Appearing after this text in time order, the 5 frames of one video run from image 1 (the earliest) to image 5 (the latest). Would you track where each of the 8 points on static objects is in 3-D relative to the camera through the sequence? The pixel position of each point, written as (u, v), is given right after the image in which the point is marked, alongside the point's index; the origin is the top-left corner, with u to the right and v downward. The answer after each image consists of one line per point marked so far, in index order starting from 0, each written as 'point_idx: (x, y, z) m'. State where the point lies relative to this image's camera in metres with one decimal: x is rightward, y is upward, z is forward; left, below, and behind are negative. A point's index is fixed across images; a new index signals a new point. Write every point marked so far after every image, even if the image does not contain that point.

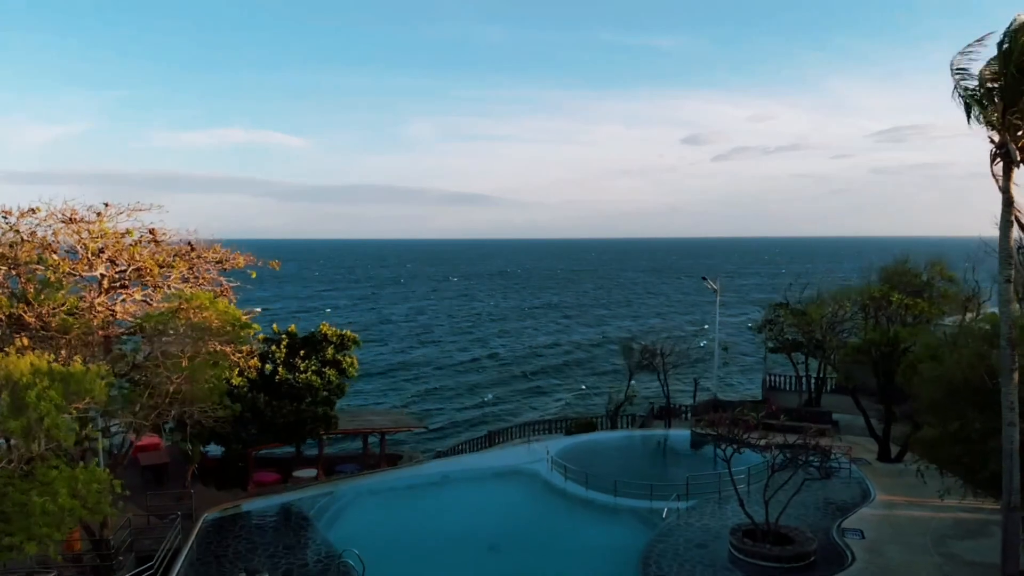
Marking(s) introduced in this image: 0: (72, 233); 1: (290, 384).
0: (-7.2, +0.9, +11.0) m
1: (-4.1, -1.8, +12.5) m
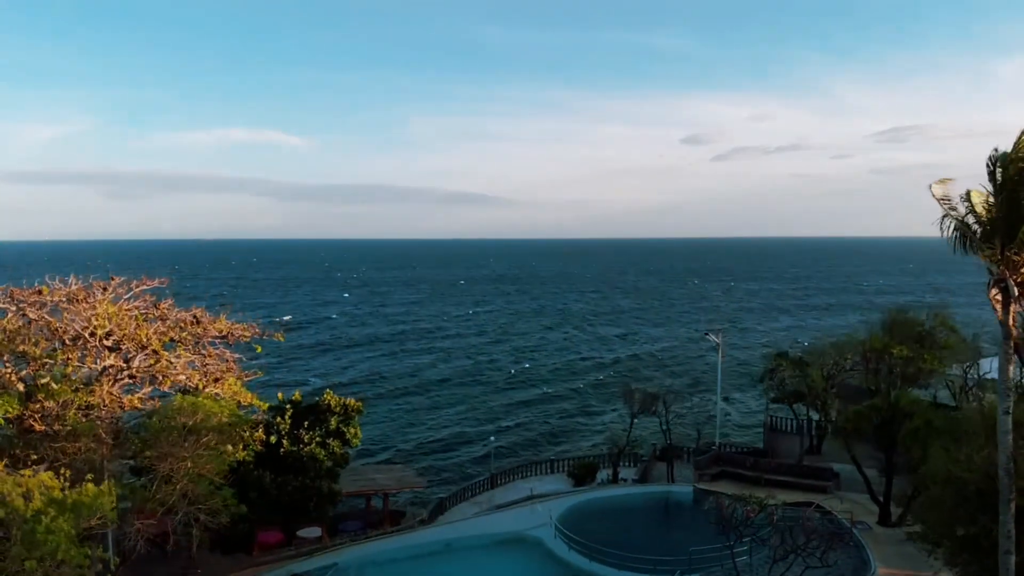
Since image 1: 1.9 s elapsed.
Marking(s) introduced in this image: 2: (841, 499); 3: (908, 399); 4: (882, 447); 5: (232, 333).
0: (-7.2, -0.5, +11.1) m
1: (-4.1, -3.2, +12.6) m
2: (+7.7, -4.9, +15.6) m
3: (+8.6, -2.4, +14.4) m
4: (+8.1, -3.5, +14.7) m
5: (-5.1, -0.8, +12.1) m
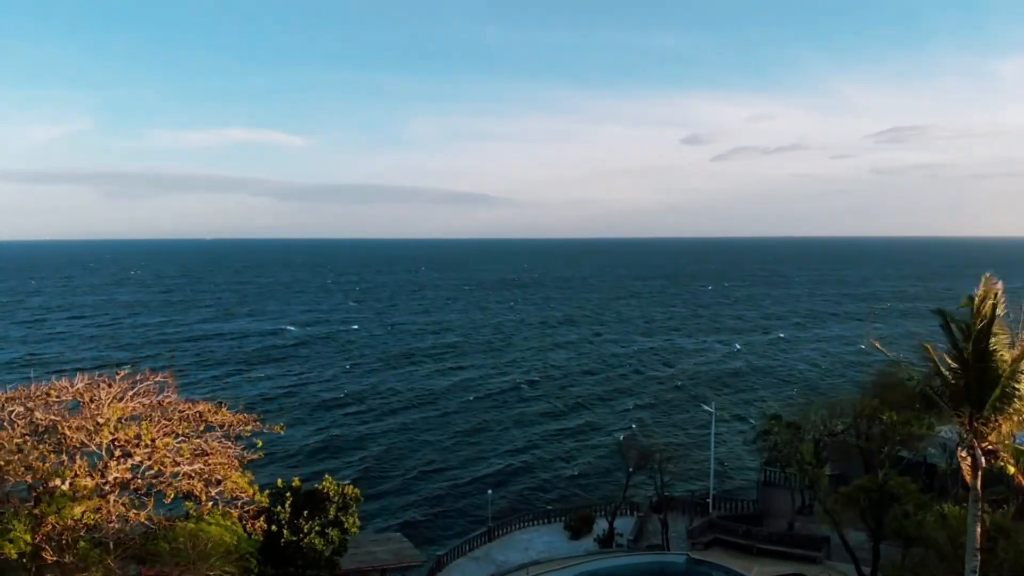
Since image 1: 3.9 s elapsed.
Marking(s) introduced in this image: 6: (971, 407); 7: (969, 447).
0: (-7.3, -2.3, +11.4) m
1: (-4.2, -5.0, +12.9) m
2: (+7.6, -6.8, +16.0) m
3: (+8.5, -4.2, +14.7) m
4: (+8.0, -5.3, +15.0) m
5: (-5.2, -2.6, +12.4) m
6: (+5.2, -1.3, +7.5) m
7: (+5.2, -1.8, +7.6) m
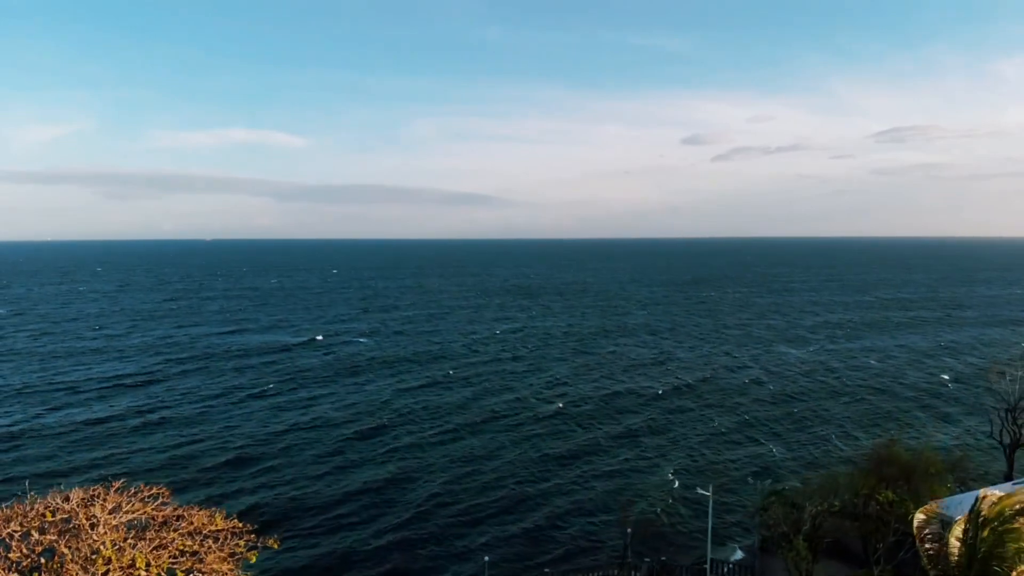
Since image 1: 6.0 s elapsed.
0: (-6.6, -4.3, +11.4) m
1: (-3.5, -7.0, +12.8) m
2: (+8.3, -8.8, +15.9) m
3: (+9.1, -6.2, +14.7) m
4: (+8.7, -7.3, +14.9) m
5: (-4.5, -4.6, +12.4) m
6: (+5.8, -3.3, +7.5) m
7: (+5.8, -3.8, +7.5) m
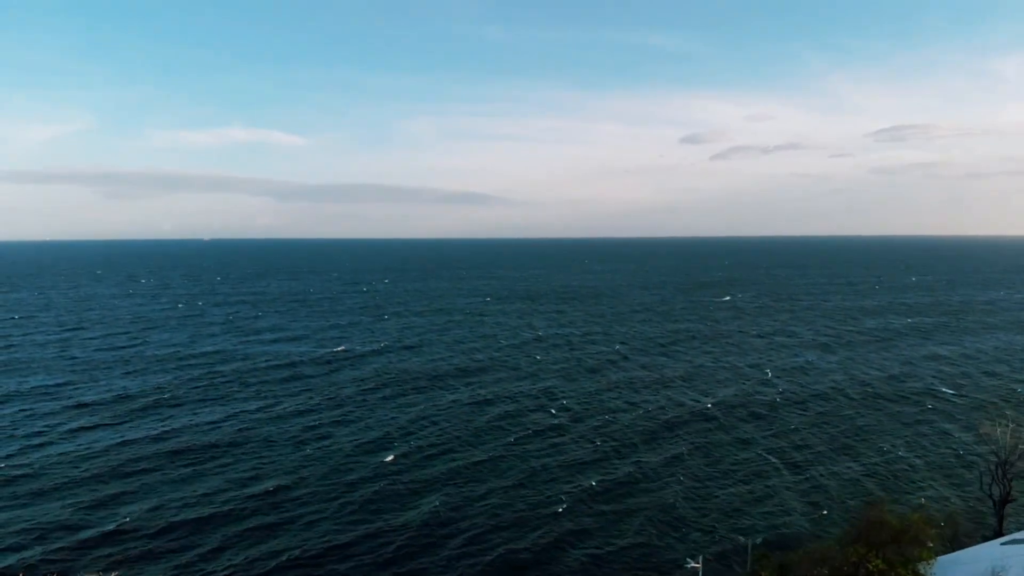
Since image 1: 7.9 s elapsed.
0: (-4.7, -6.5, +12.5) m
1: (-1.6, -9.2, +14.0) m
2: (+10.2, -11.0, +17.1) m
3: (+11.0, -8.4, +15.8) m
4: (+10.6, -9.5, +16.1) m
5: (-2.6, -6.8, +13.5) m
6: (+7.8, -5.5, +8.6) m
7: (+7.8, -6.0, +8.7) m
